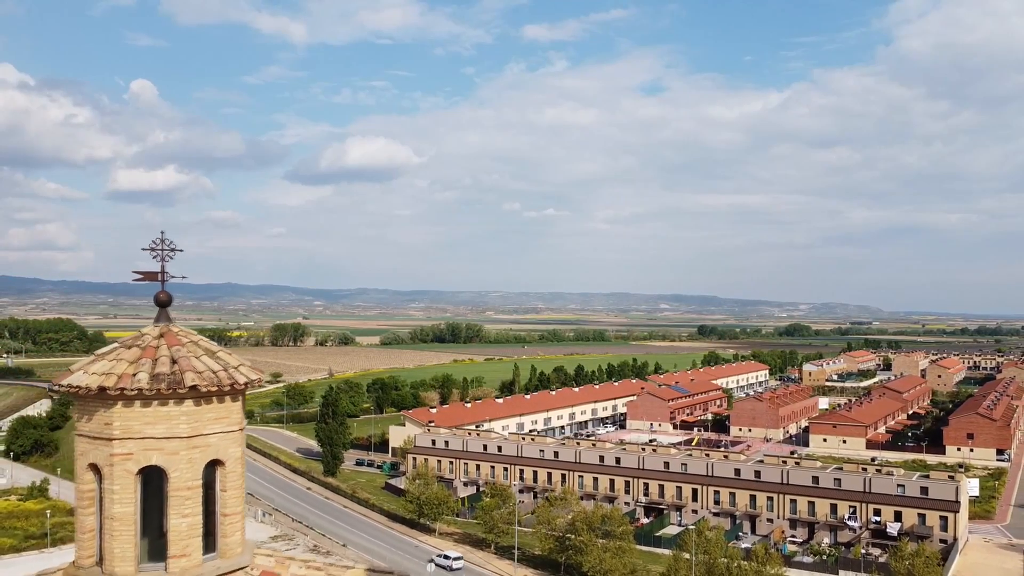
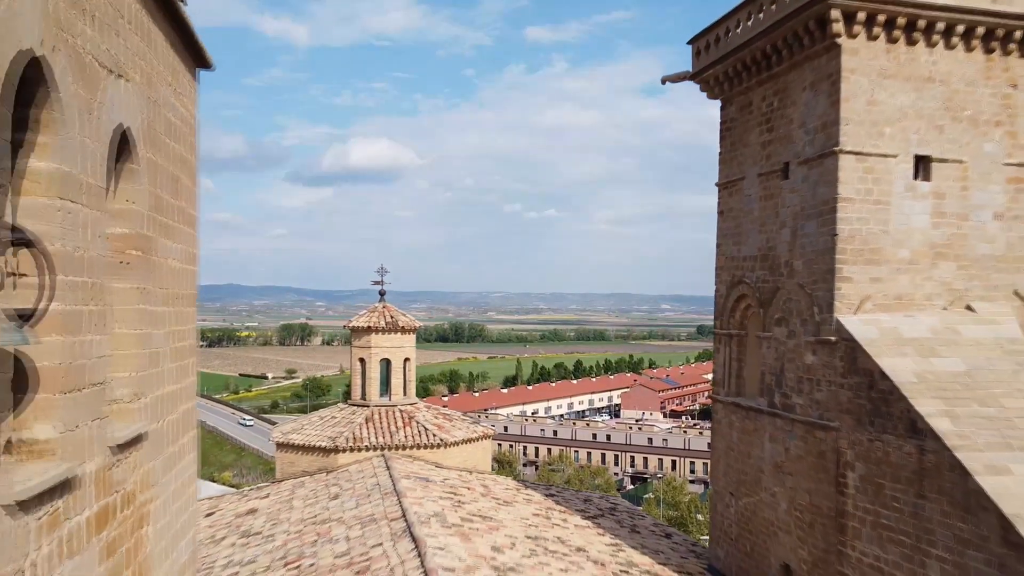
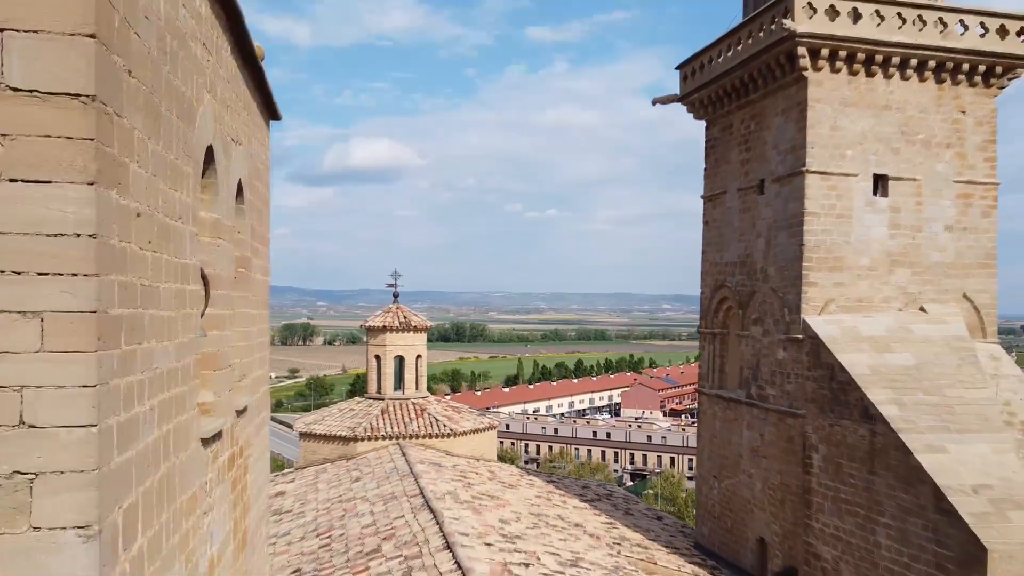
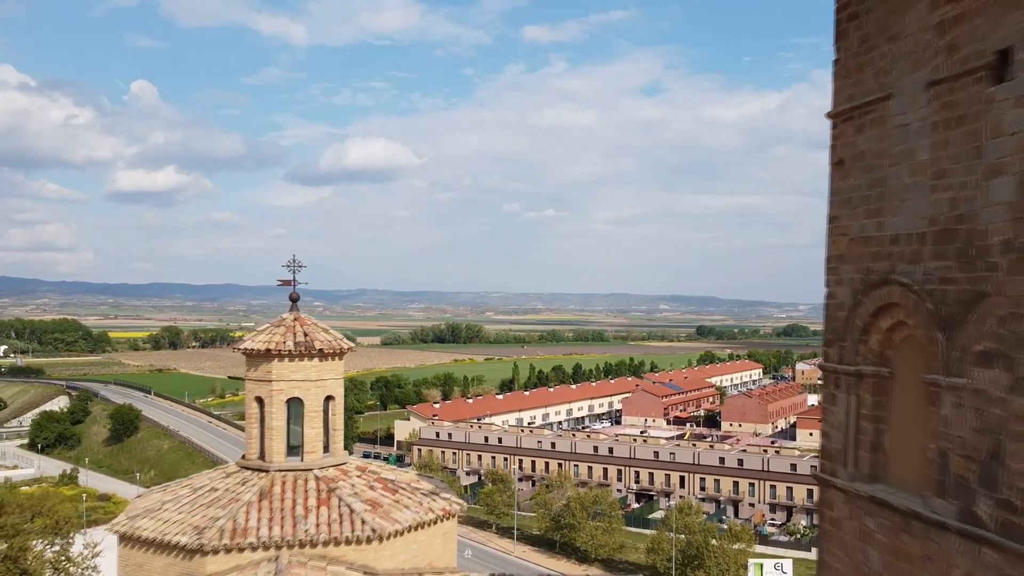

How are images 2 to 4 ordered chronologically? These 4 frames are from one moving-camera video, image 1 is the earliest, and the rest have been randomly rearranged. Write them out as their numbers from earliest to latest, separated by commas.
4, 2, 3
